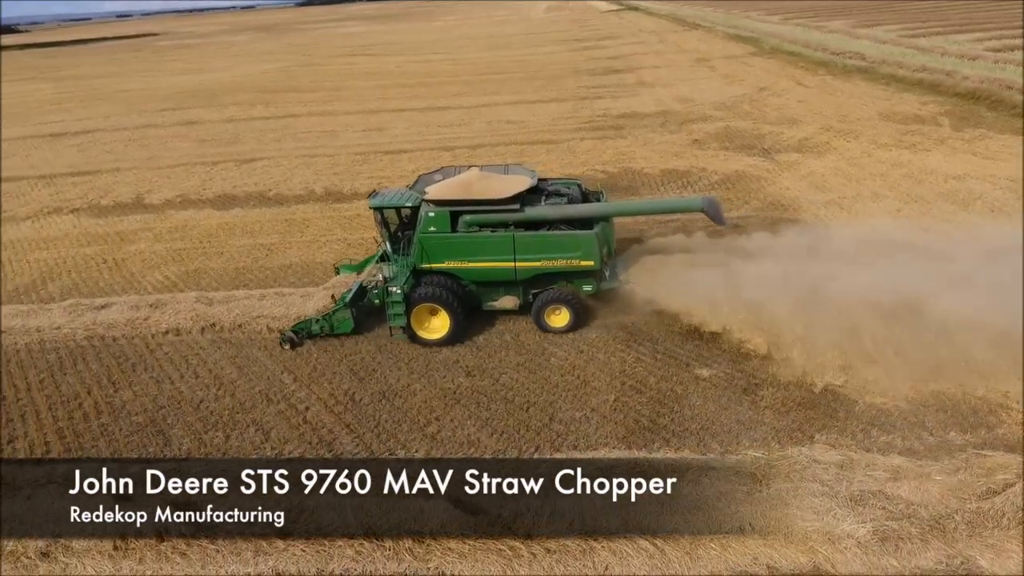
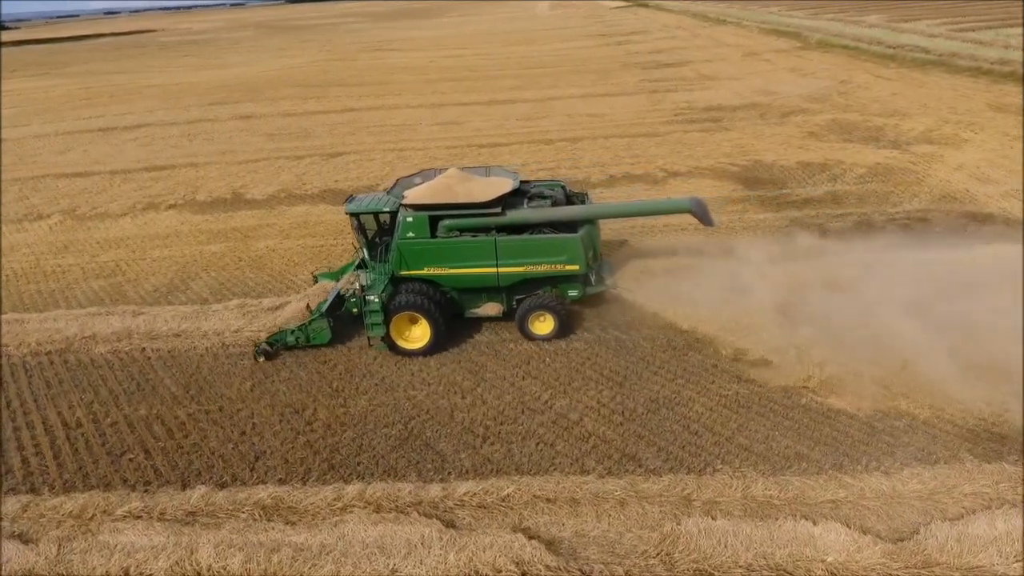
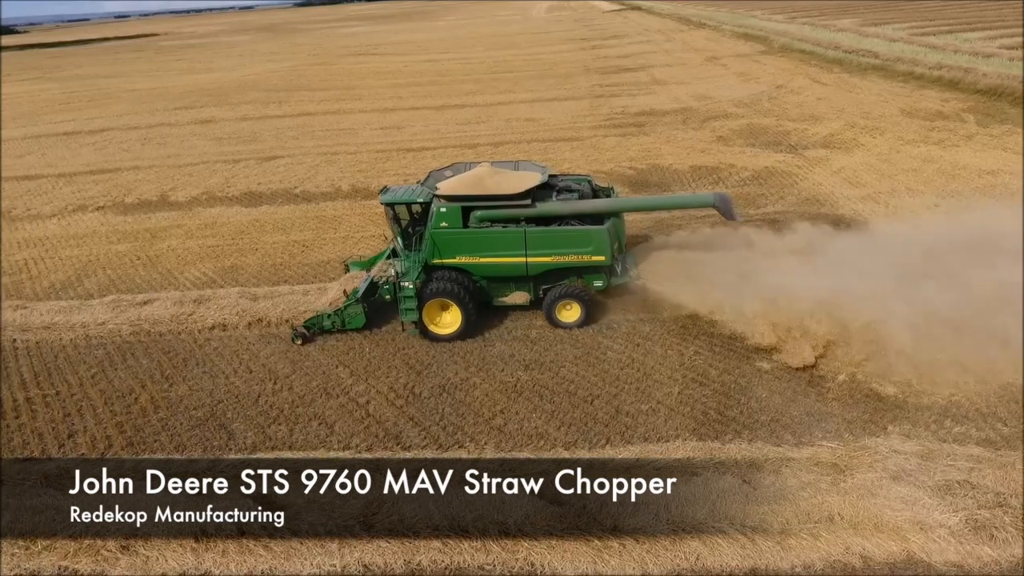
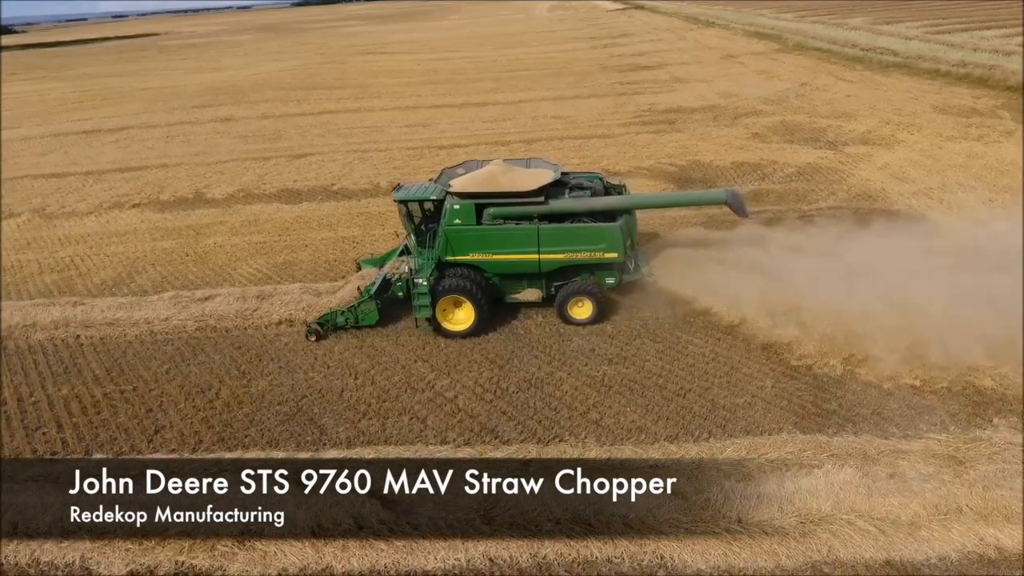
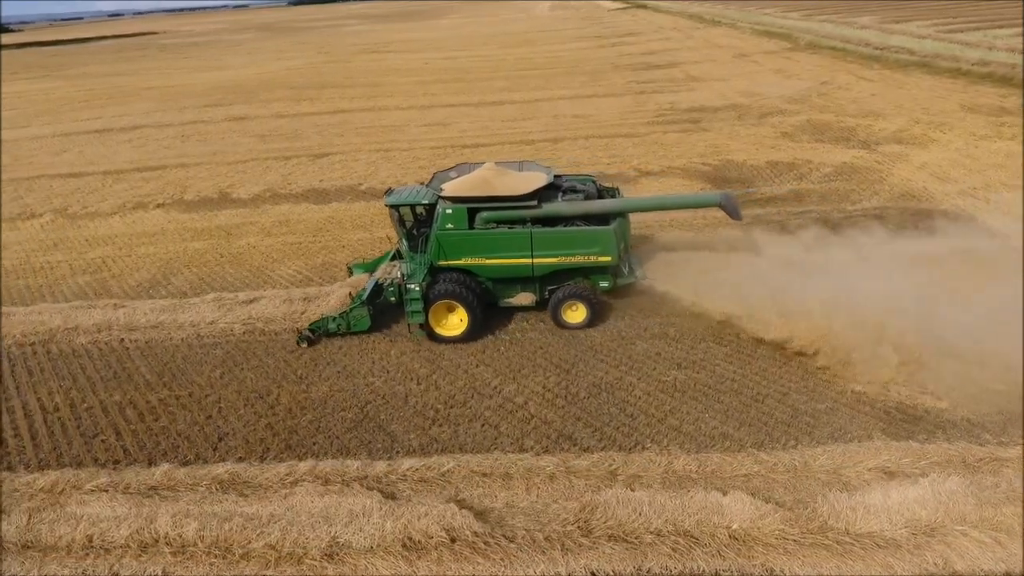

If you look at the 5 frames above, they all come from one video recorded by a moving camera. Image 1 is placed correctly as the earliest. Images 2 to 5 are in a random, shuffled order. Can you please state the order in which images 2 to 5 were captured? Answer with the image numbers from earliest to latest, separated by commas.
3, 4, 5, 2
